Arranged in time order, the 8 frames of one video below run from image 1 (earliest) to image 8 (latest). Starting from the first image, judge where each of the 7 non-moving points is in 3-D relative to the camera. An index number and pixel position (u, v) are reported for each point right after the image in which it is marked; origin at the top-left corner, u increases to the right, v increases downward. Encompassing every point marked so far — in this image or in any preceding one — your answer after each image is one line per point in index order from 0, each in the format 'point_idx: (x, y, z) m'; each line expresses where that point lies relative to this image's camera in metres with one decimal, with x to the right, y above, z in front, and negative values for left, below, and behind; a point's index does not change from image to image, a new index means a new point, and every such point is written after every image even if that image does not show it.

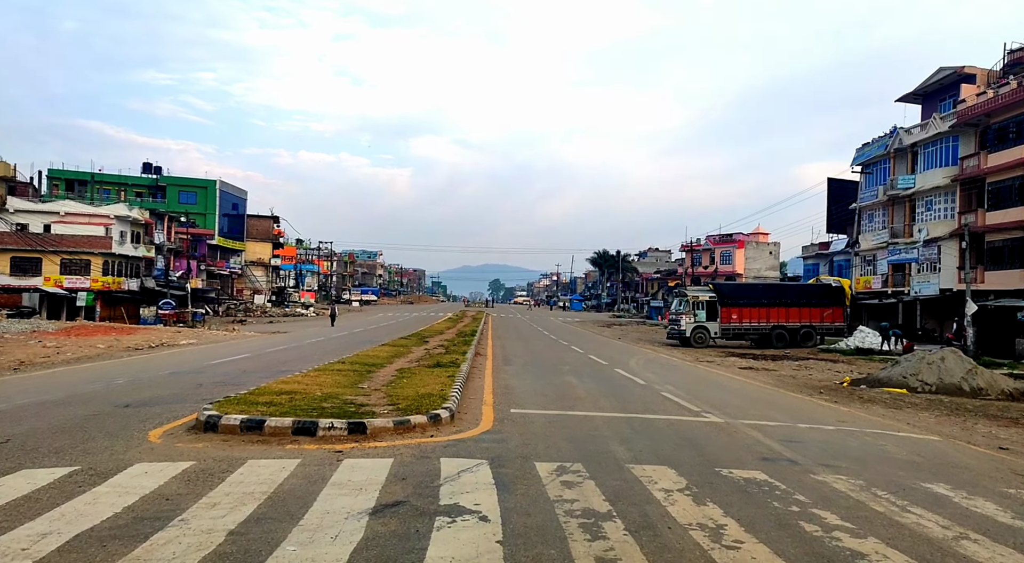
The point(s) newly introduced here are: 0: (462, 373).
0: (-1.1, -1.9, +14.7) m
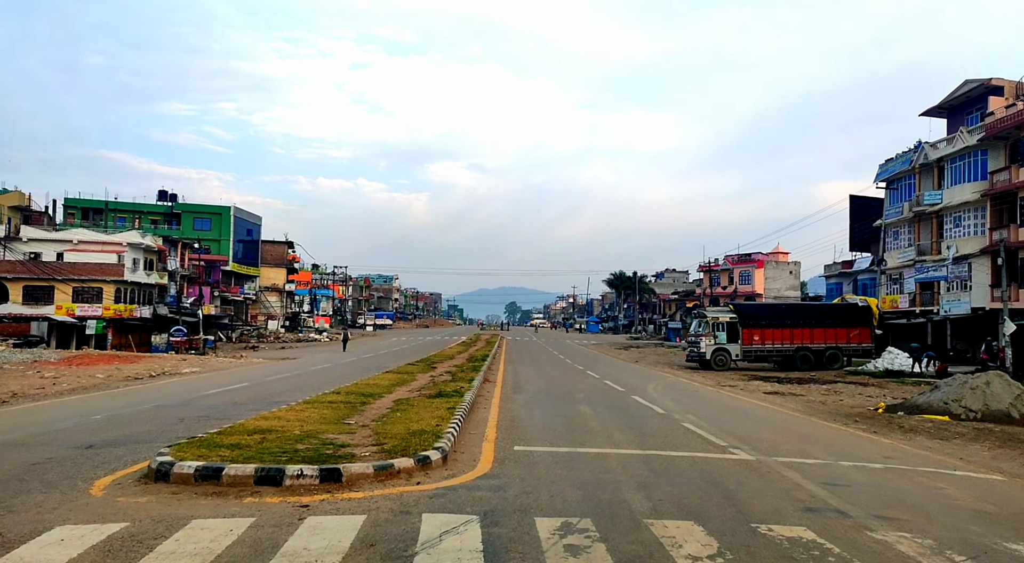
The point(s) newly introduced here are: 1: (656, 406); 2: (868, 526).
0: (-0.9, -2.3, +13.5) m
1: (+3.4, -3.0, +17.1) m
2: (+3.2, -2.2, +6.4) m
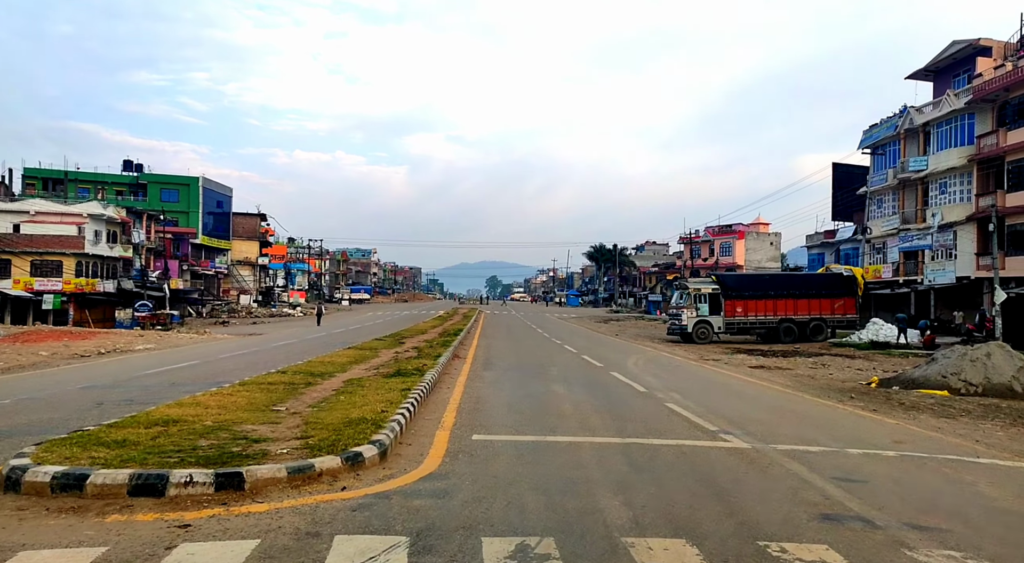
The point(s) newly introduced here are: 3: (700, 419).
0: (-1.5, -1.7, +12.1) m
1: (+2.8, -2.3, +15.8) m
2: (+2.8, -1.8, +5.1) m
3: (+2.8, -2.0, +10.4) m
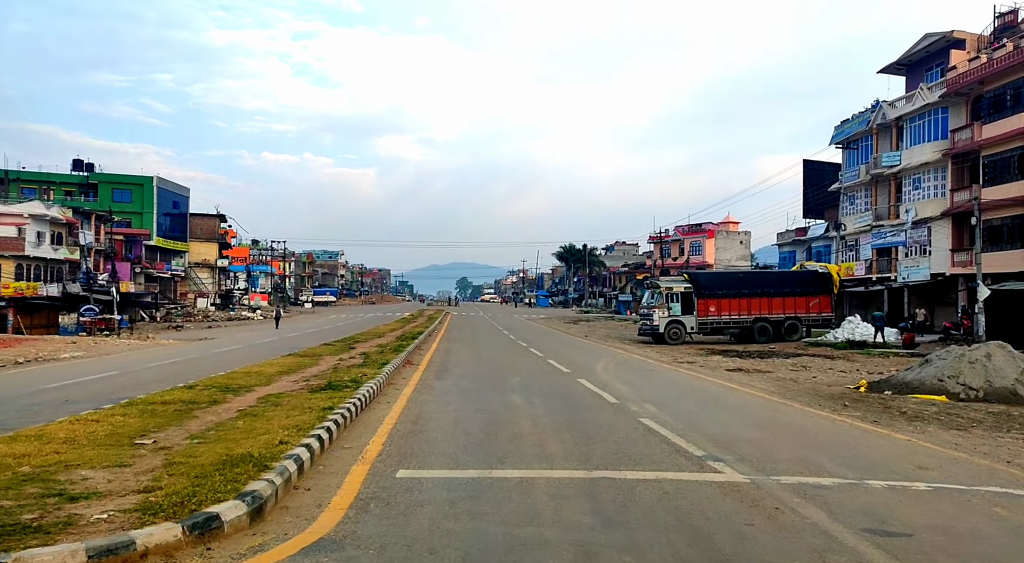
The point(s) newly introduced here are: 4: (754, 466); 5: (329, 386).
0: (-2.3, -1.7, +10.2) m
1: (+1.9, -2.2, +14.1) m
2: (+2.3, -1.8, +3.4) m
3: (+2.1, -1.9, +8.7) m
4: (+2.5, -1.9, +7.4) m
5: (-2.9, -1.7, +11.5) m
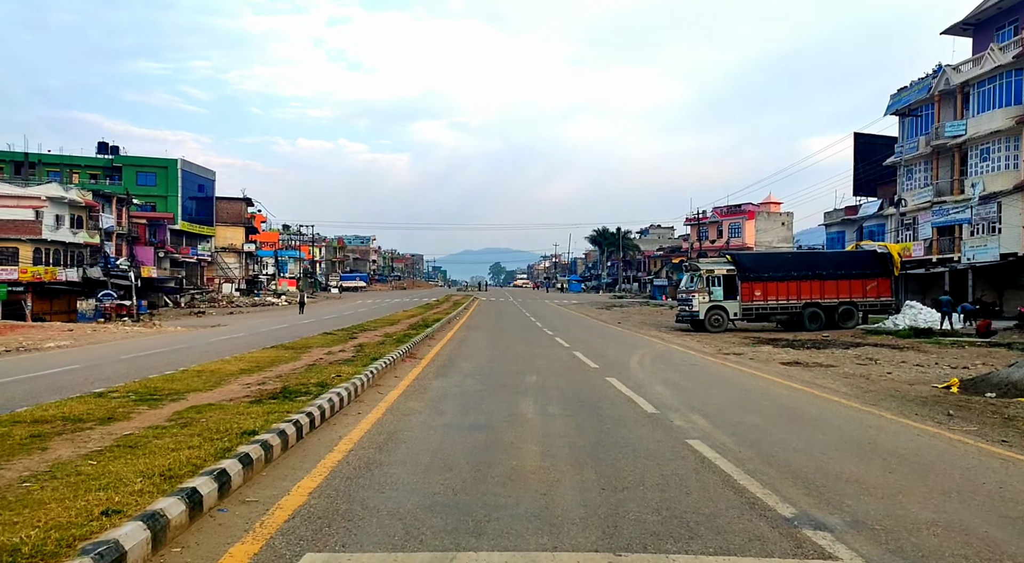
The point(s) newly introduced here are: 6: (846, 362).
0: (-2.2, -1.4, +7.7) m
1: (+2.1, -1.8, +11.4) m
2: (+2.0, -1.6, +0.6) m
3: (+2.1, -1.7, +6.0) m
4: (+2.4, -1.7, +4.6) m
5: (-2.8, -1.4, +9.0) m
6: (+8.8, -2.1, +18.7) m
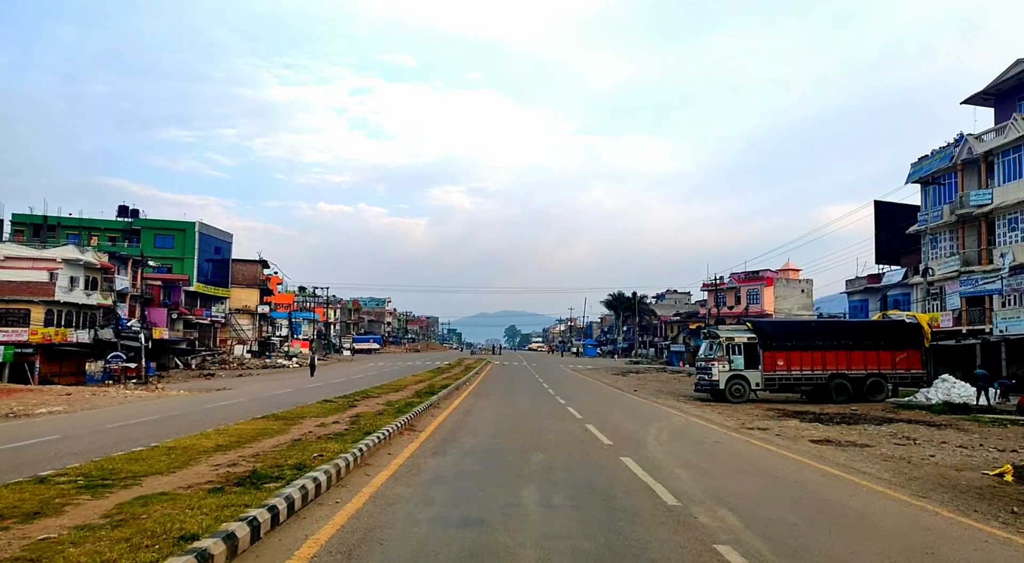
0: (-2.2, -2.1, +6.7) m
1: (+2.1, -2.9, +10.2) m
2: (+1.9, -1.7, -0.5) m
3: (+2.0, -2.3, +4.8) m
4: (+2.3, -2.1, +3.5) m
5: (-2.8, -2.2, +8.0) m
6: (+9.0, -3.9, +17.3) m
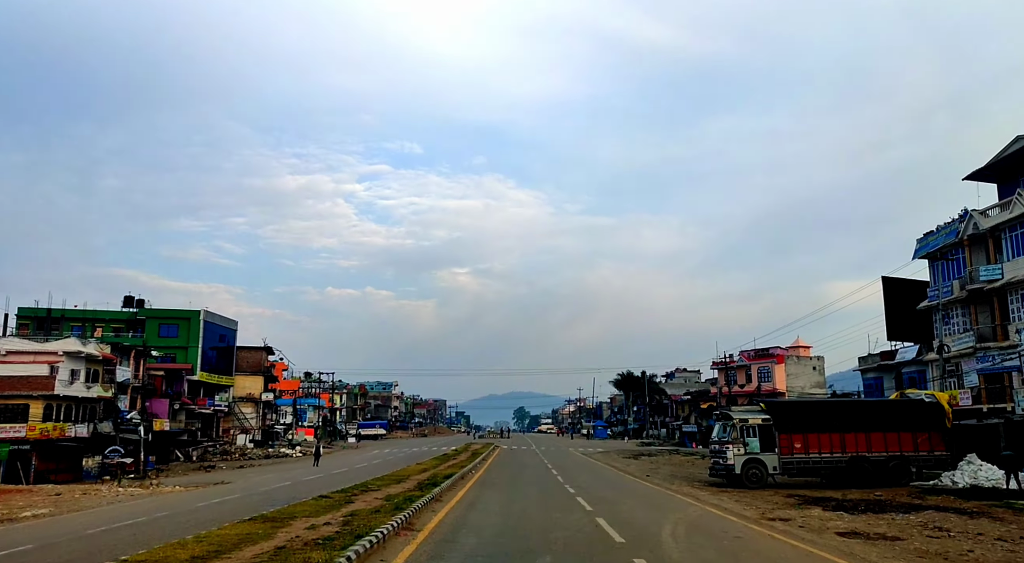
0: (-2.2, -3.0, +5.9) m
1: (+2.2, -4.1, +9.3) m
2: (+1.8, -1.7, -1.2) m
3: (+2.0, -2.9, +4.1) m
4: (+2.3, -2.6, +2.7) m
5: (-2.8, -3.2, +7.2) m
6: (+9.1, -5.8, +16.2) m
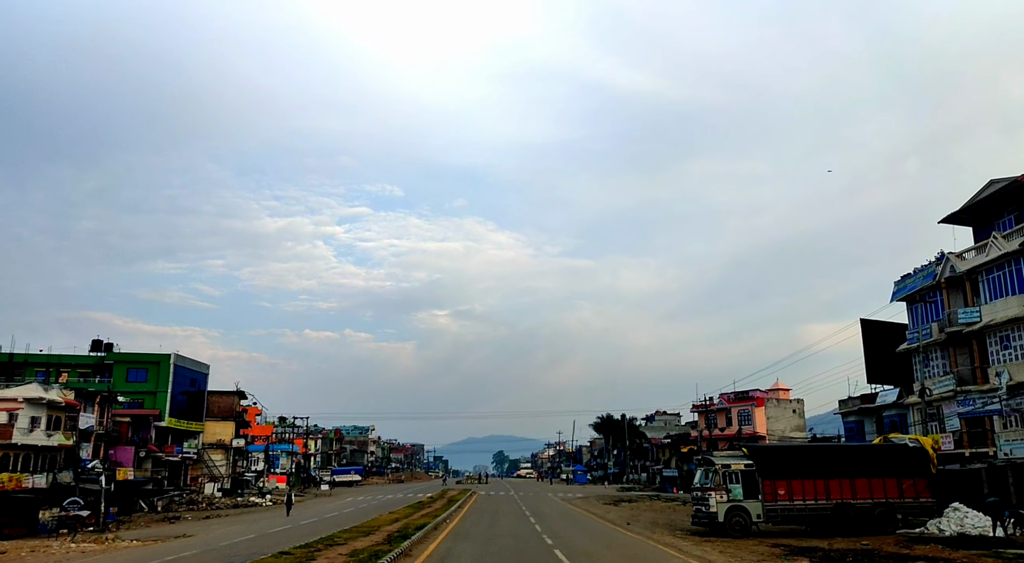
0: (-2.5, -3.4, +5.1) m
1: (+1.8, -4.6, +8.5) m
2: (+1.7, -1.7, -1.8) m
3: (+1.8, -3.1, +3.3) m
4: (+2.1, -2.8, +2.0) m
5: (-3.1, -3.7, +6.3) m
6: (+8.6, -6.7, +15.5) m
